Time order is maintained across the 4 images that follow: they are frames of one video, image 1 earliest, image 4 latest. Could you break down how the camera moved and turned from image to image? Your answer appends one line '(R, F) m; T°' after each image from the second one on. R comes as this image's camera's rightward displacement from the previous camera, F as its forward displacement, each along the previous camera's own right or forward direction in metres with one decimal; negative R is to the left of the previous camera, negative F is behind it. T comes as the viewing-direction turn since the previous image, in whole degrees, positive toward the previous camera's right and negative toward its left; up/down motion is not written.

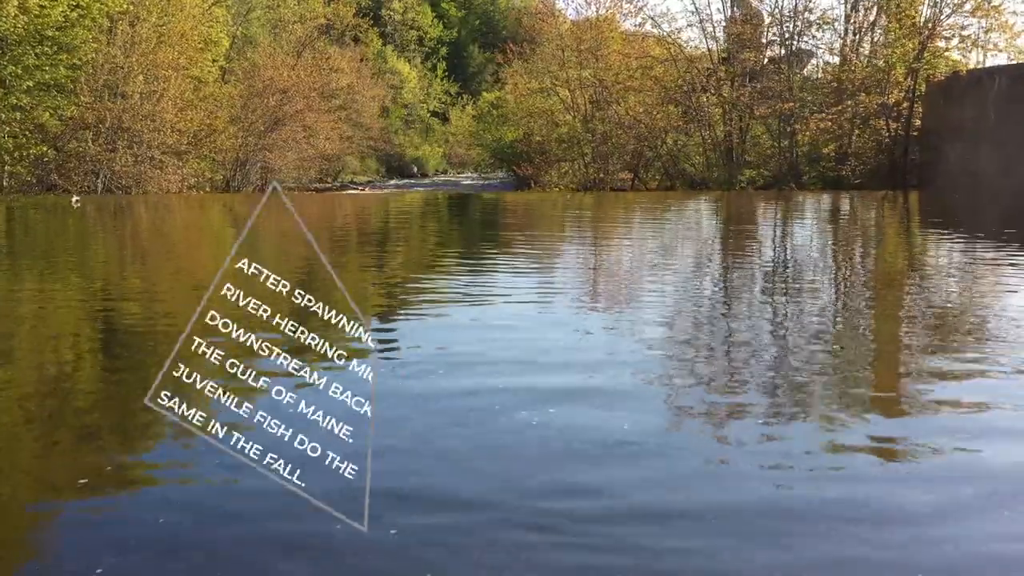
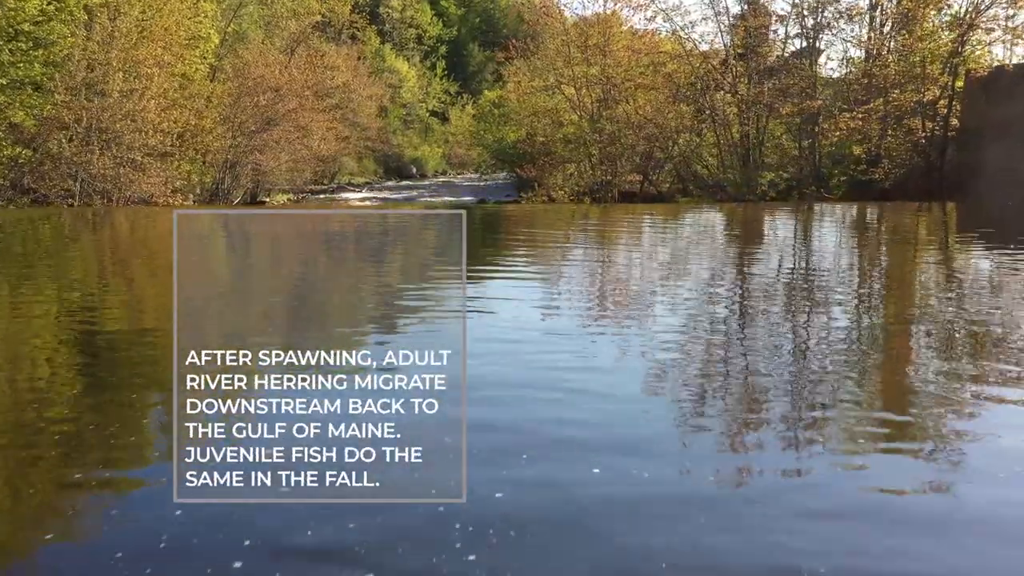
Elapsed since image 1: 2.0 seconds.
(0.0, +0.5) m; 0°
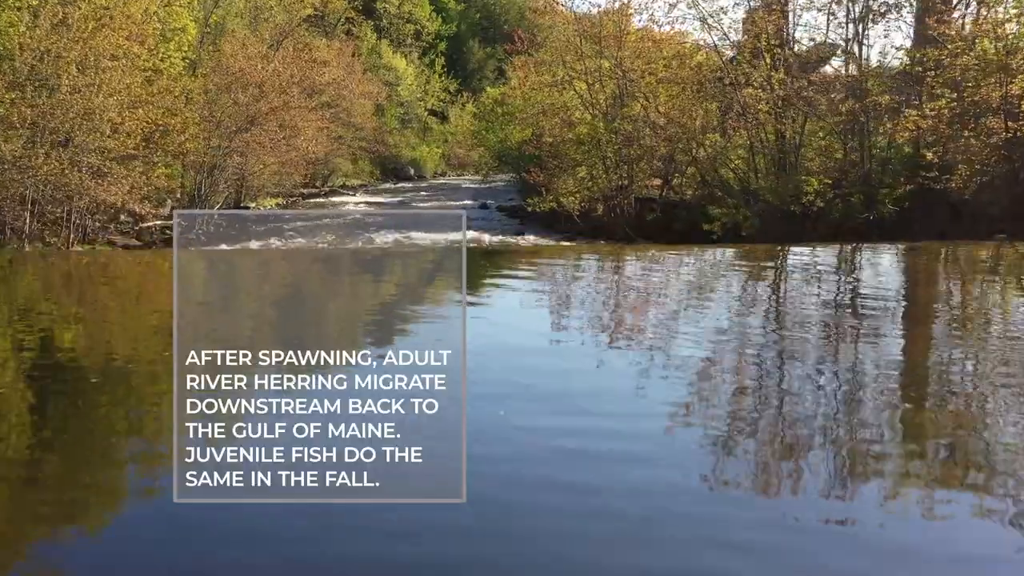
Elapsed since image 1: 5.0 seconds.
(-0.1, +0.9) m; 0°
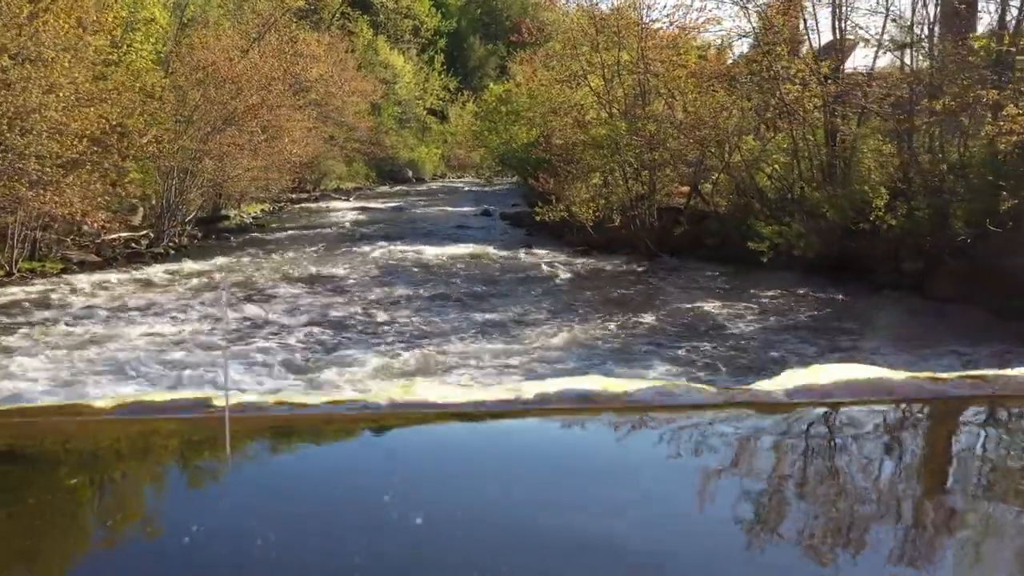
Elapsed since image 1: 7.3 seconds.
(-0.1, +1.0) m; 0°
